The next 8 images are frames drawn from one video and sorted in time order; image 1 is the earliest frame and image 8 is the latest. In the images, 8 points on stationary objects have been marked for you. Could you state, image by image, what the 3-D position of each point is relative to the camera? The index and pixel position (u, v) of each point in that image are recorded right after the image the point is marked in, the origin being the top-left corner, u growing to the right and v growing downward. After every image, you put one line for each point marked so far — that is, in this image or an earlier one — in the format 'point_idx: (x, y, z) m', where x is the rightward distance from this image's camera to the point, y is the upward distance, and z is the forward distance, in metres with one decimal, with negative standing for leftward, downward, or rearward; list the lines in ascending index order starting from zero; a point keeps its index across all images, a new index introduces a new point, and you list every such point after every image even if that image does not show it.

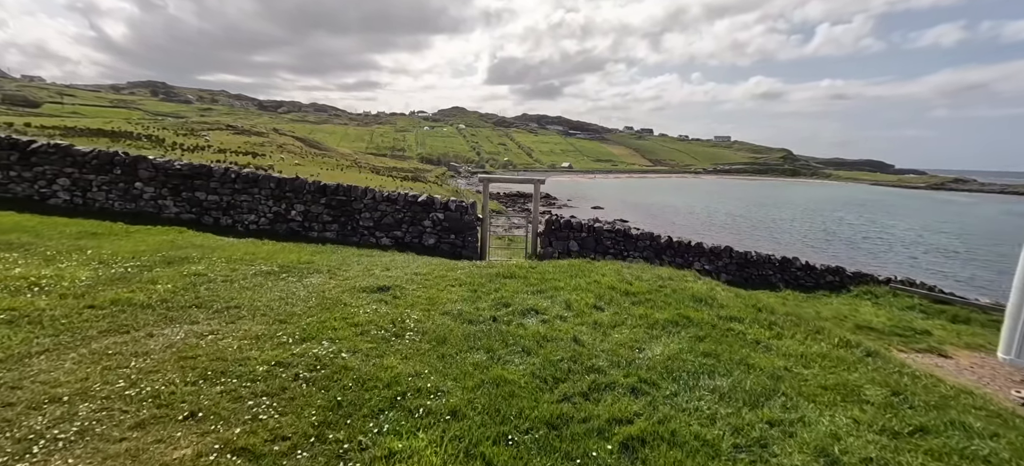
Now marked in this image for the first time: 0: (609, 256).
0: (+3.8, -0.9, +18.2) m
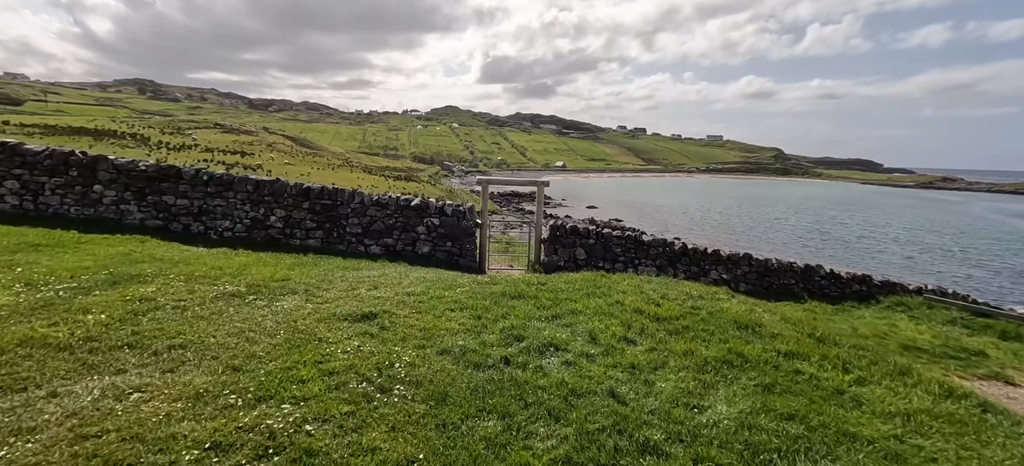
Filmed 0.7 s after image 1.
0: (+3.9, -1.1, +16.8) m
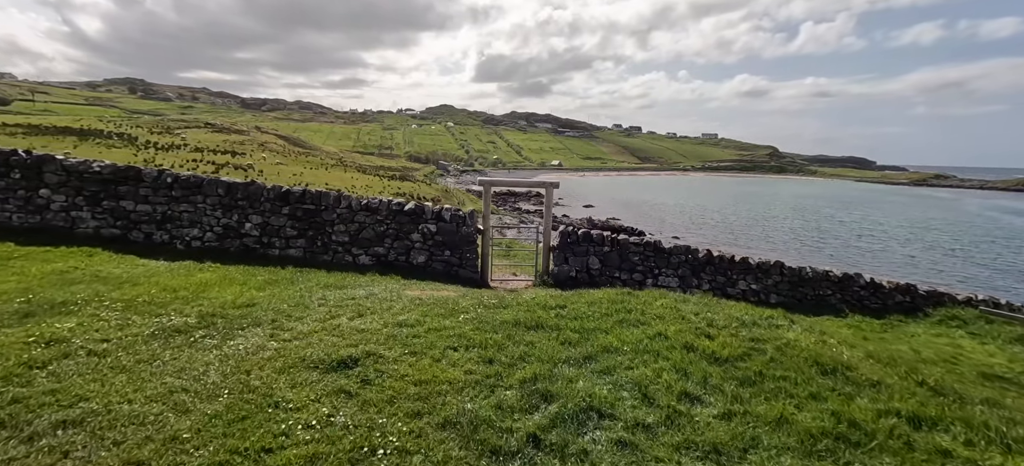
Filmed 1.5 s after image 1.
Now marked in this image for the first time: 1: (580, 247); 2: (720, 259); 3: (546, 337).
0: (+4.0, -1.3, +15.1) m
1: (+2.3, -0.5, +15.1) m
2: (+6.8, -0.8, +15.0) m
3: (+0.5, -1.6, +7.0) m
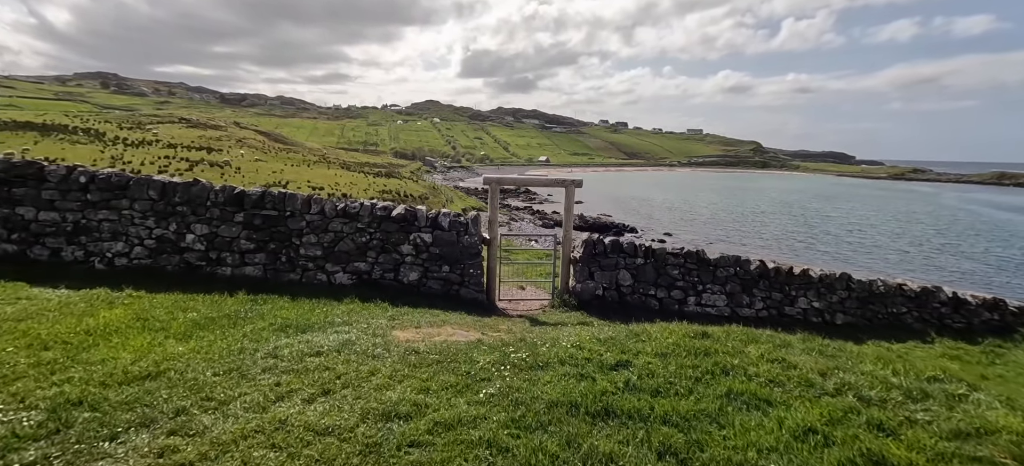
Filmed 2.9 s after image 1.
0: (+4.4, -1.5, +12.4) m
1: (+2.6, -0.7, +12.3) m
2: (+7.1, -1.0, +12.4) m
3: (+1.1, -1.9, +4.2) m
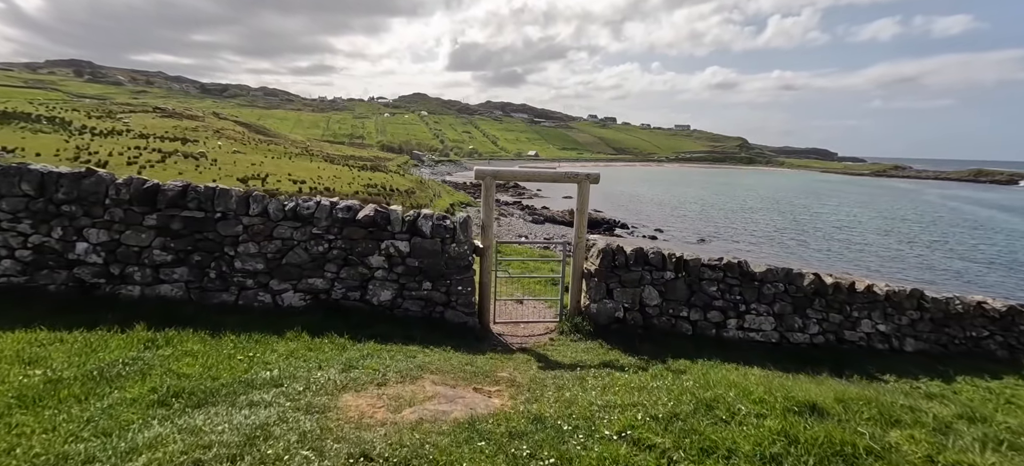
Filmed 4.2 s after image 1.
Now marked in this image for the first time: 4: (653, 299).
0: (+4.3, -1.7, +10.0) m
1: (+2.6, -0.9, +9.9) m
2: (+7.1, -1.2, +10.1) m
3: (+1.3, -2.1, +1.7) m
4: (+3.0, -1.4, +9.9) m
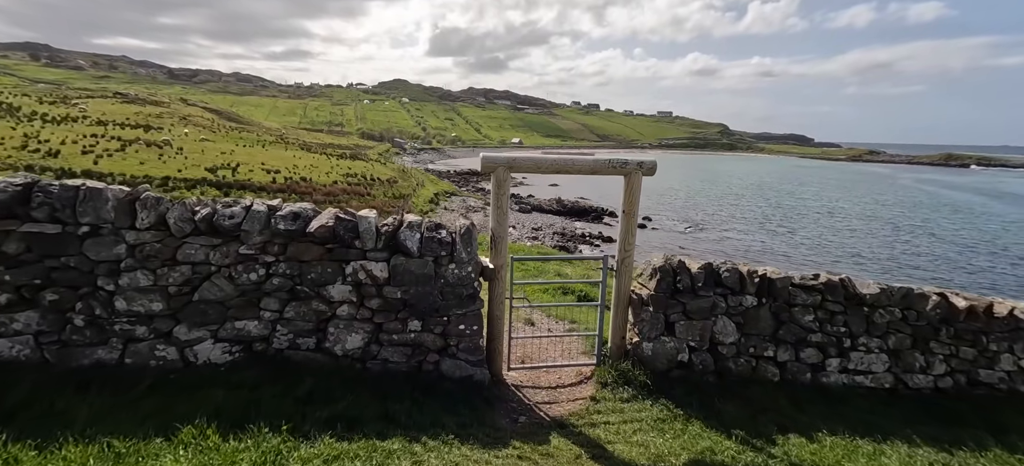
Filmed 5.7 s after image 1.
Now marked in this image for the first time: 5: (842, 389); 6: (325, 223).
0: (+4.7, -1.8, +7.3) m
1: (+2.9, -1.0, +7.1) m
2: (+7.4, -1.3, +7.5) m
3: (+1.9, -2.5, -1.1) m
4: (+3.4, -1.6, +7.2) m
5: (+5.3, -2.5, +7.4) m
6: (-2.4, +0.1, +6.0) m
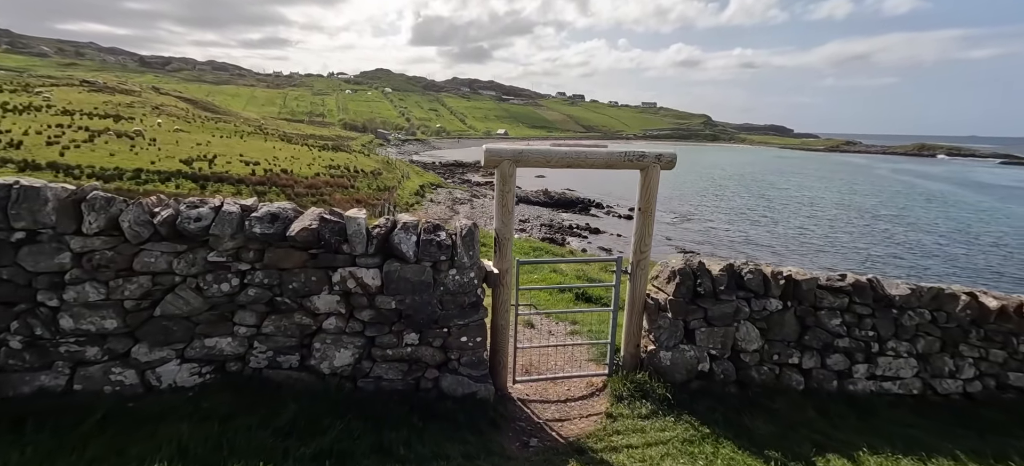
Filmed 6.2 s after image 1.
0: (+4.8, -1.8, +6.8) m
1: (+3.0, -1.0, +6.5) m
2: (+7.5, -1.2, +7.1) m
3: (+2.3, -2.7, -1.6) m
4: (+3.5, -1.6, +6.6) m
5: (+5.4, -2.5, +7.0) m
6: (-2.3, +0.1, +5.3) m
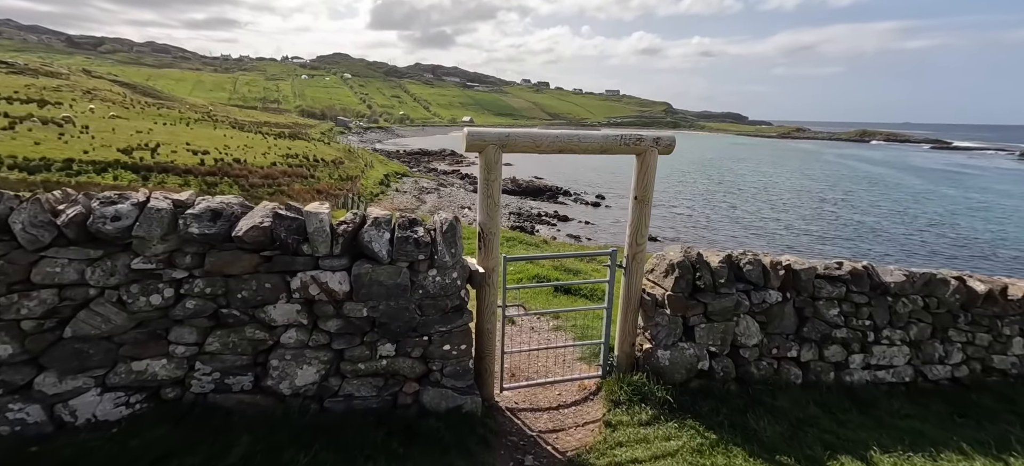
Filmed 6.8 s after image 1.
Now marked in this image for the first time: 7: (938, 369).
0: (+4.6, -1.6, +6.6) m
1: (+2.8, -0.9, +6.1) m
2: (+7.3, -1.0, +7.0) m
3: (+2.7, -2.7, -2.0) m
4: (+3.3, -1.4, +6.3) m
5: (+5.2, -2.3, +6.7) m
6: (-2.4, +0.1, +4.4) m
7: (+6.6, -2.1, +7.1) m
